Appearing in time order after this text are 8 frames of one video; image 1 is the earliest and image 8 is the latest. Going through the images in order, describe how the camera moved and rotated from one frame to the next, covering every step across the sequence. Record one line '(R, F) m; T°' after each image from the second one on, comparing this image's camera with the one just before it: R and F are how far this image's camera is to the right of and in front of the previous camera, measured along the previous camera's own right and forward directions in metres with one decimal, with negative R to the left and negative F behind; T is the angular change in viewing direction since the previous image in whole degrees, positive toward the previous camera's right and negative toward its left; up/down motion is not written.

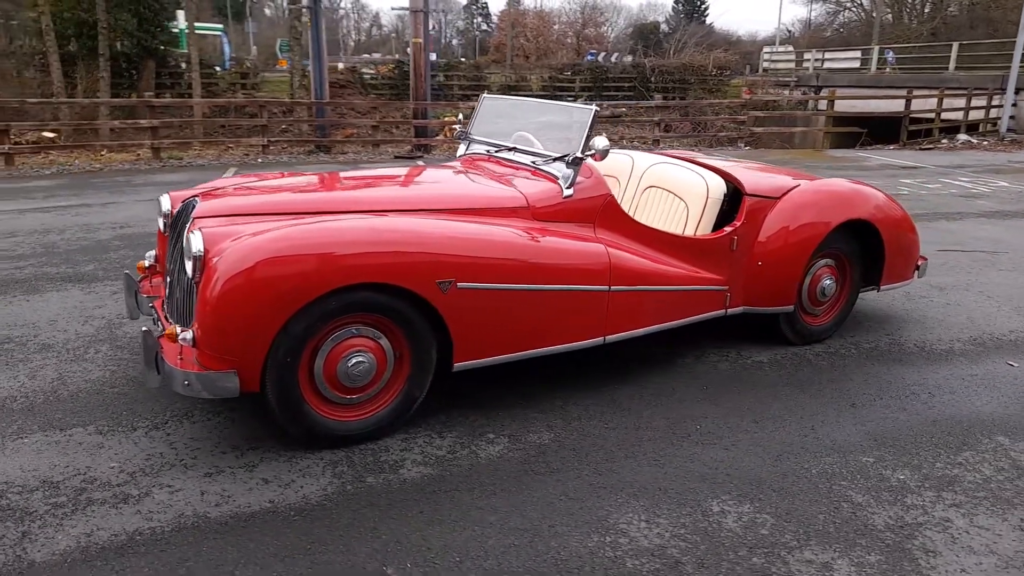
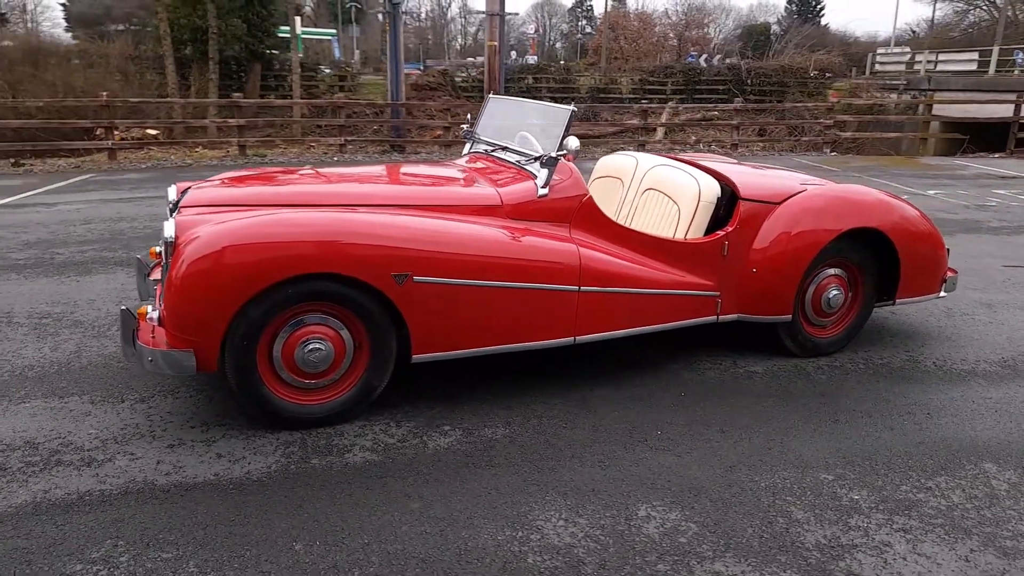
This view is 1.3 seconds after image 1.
(+0.6, 0.0) m; -7°
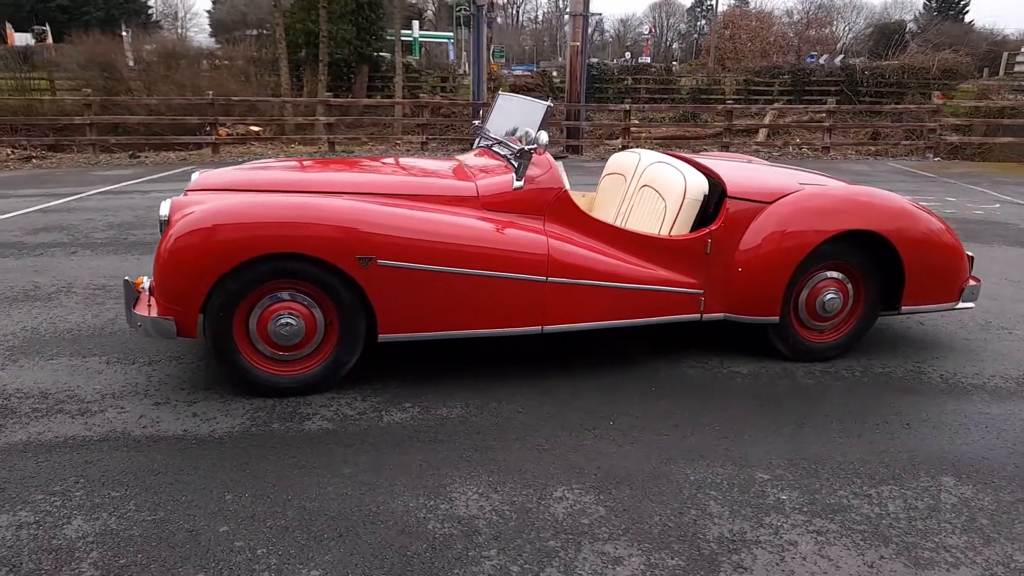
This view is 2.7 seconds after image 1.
(+0.7, -0.1) m; -8°
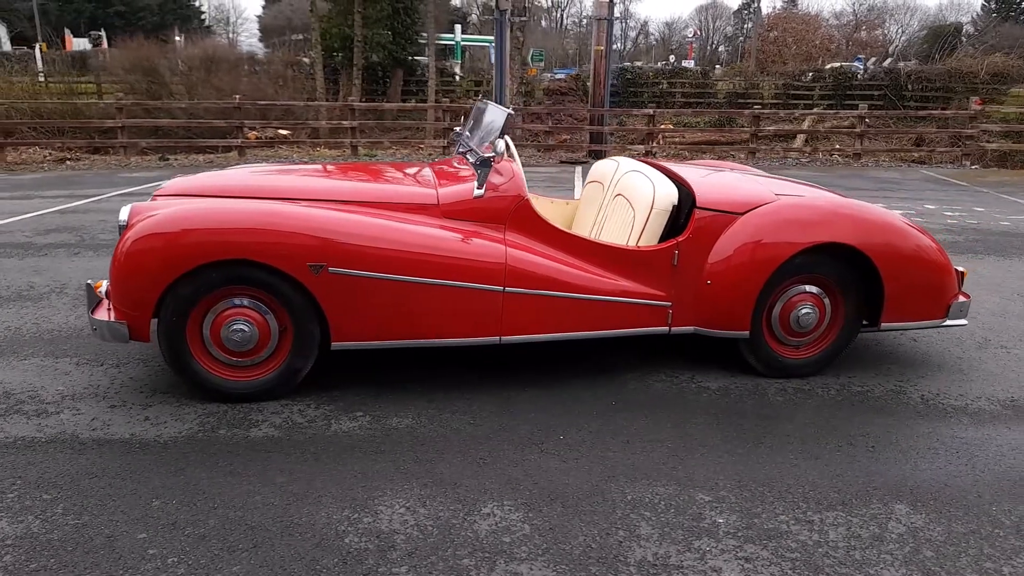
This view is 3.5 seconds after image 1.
(+0.4, +0.1) m; -3°
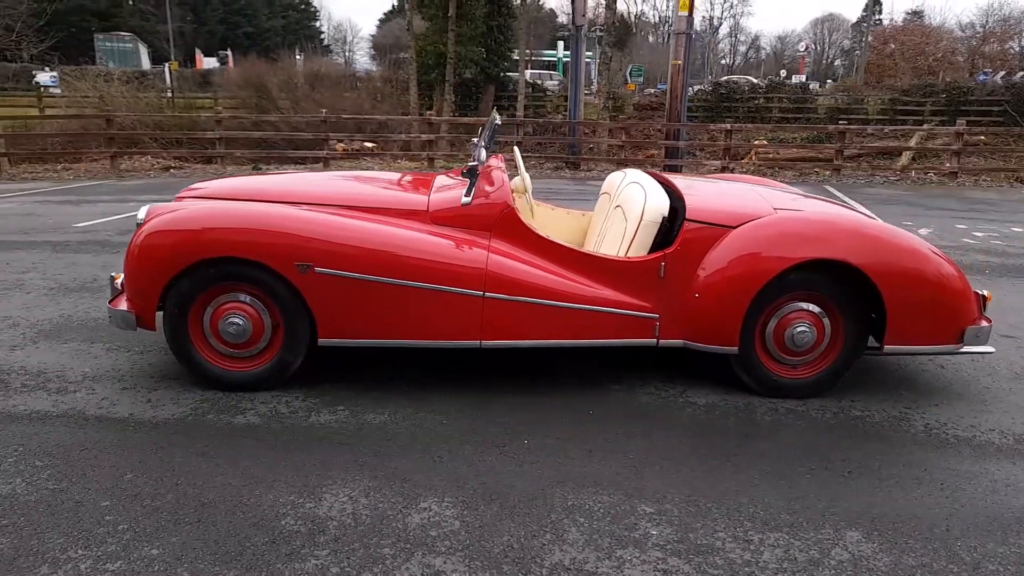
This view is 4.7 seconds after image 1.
(+0.6, 0.0) m; -8°
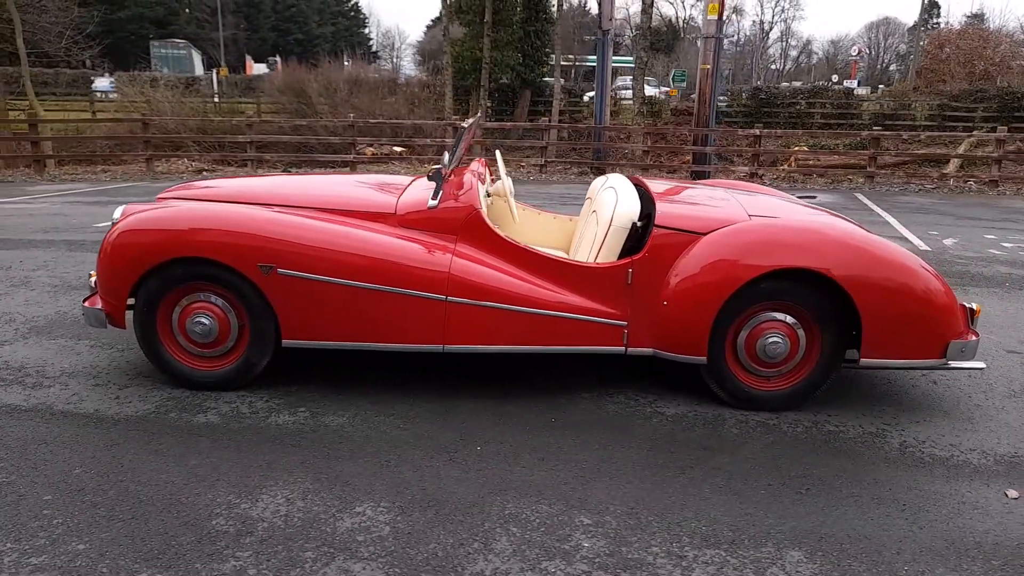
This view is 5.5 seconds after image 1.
(+0.4, +0.1) m; -3°
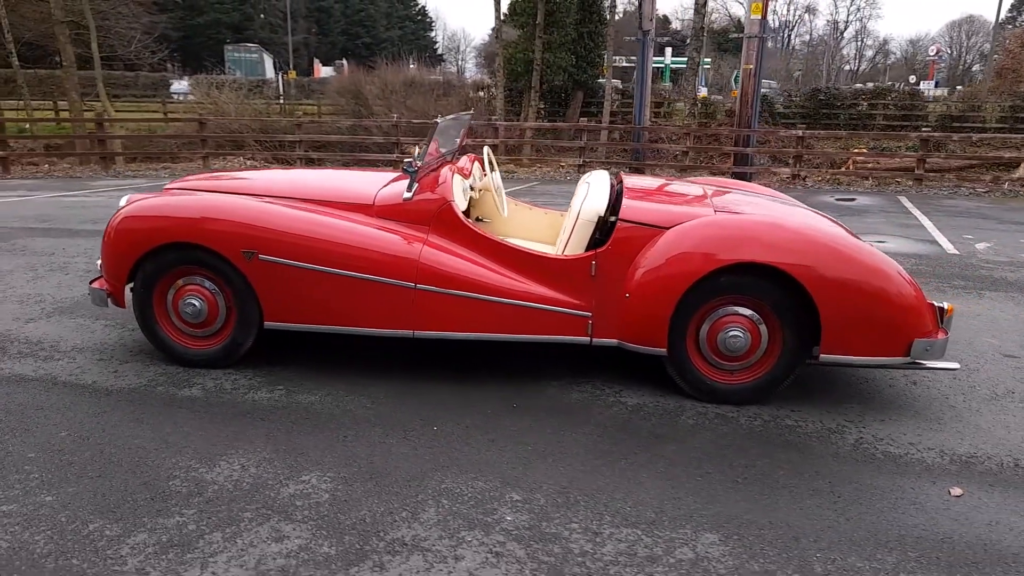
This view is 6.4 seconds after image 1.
(+0.5, -0.1) m; -5°
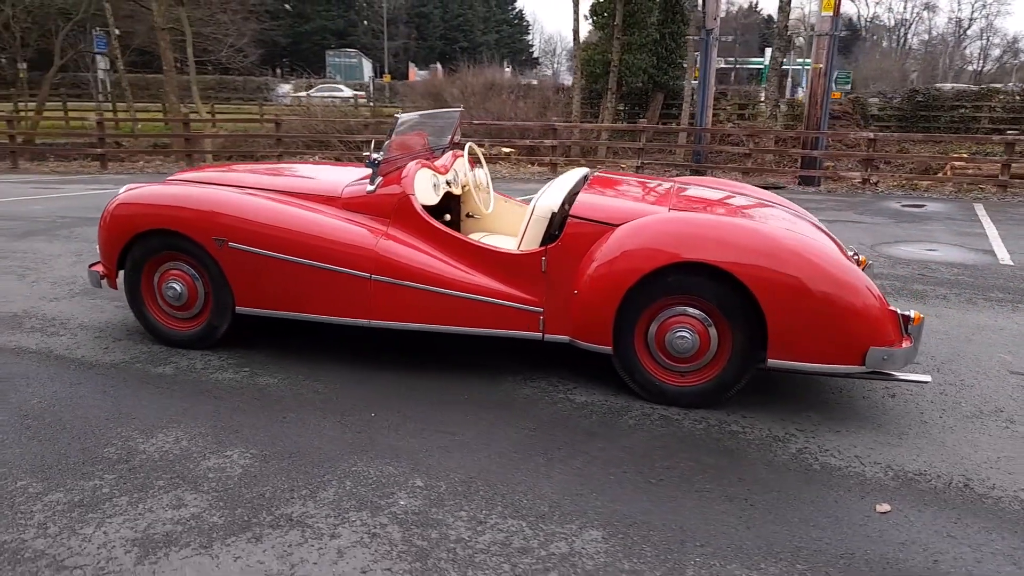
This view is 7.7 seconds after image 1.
(+0.7, 0.0) m; -7°
